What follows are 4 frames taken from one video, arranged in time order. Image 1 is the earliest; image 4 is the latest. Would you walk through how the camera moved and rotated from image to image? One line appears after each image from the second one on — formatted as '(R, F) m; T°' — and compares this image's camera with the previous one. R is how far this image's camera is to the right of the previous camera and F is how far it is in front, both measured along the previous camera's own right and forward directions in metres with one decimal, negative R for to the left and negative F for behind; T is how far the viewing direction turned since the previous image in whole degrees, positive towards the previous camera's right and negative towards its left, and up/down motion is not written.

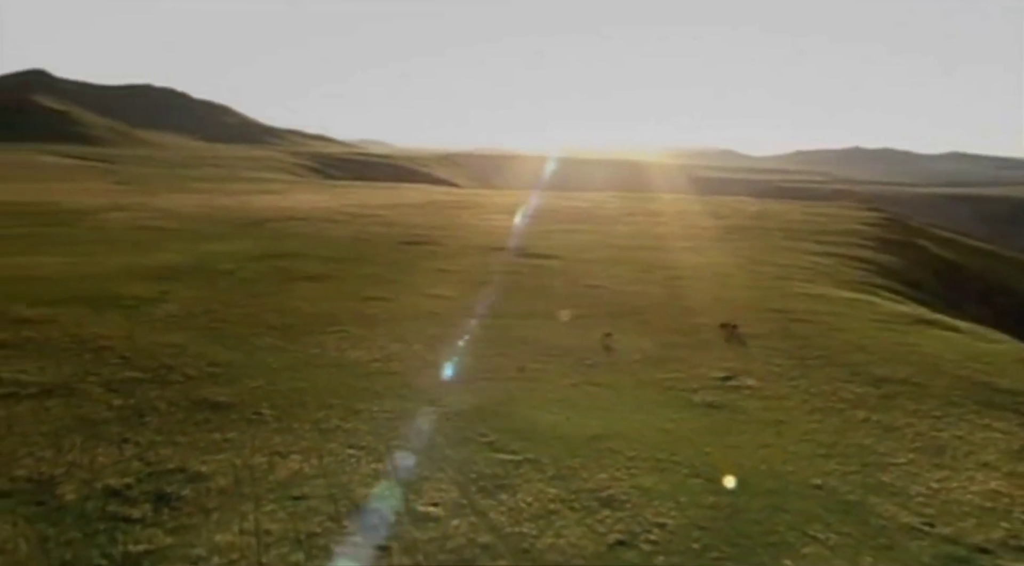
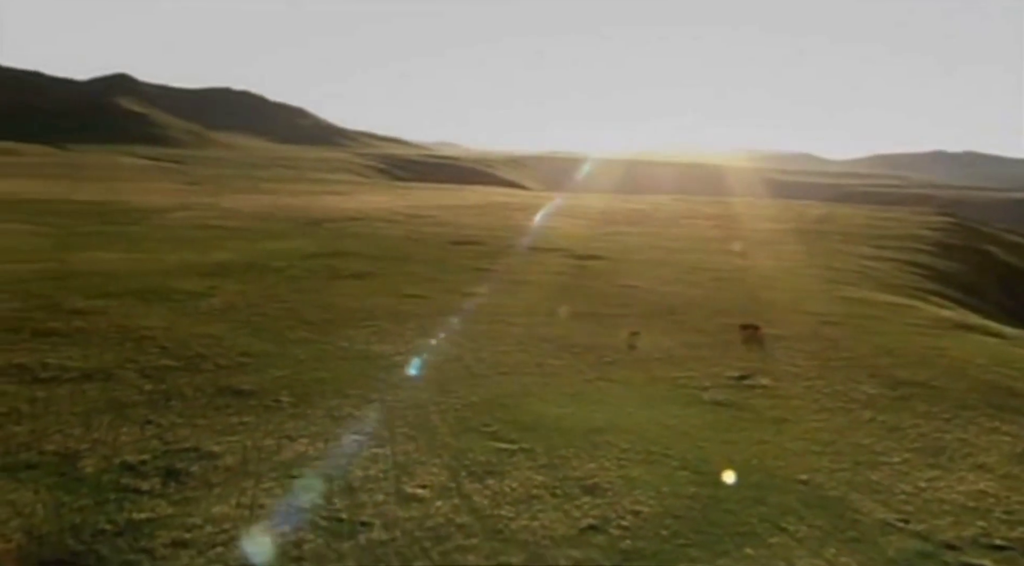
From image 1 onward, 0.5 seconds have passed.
(+1.1, -0.4) m; -4°
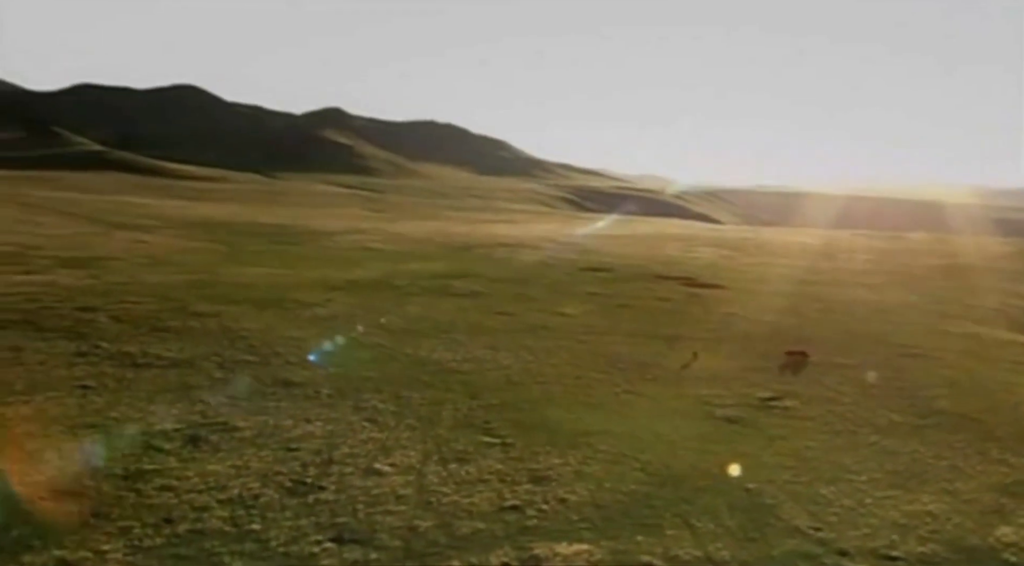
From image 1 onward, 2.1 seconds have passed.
(+3.3, -1.0) m; -11°
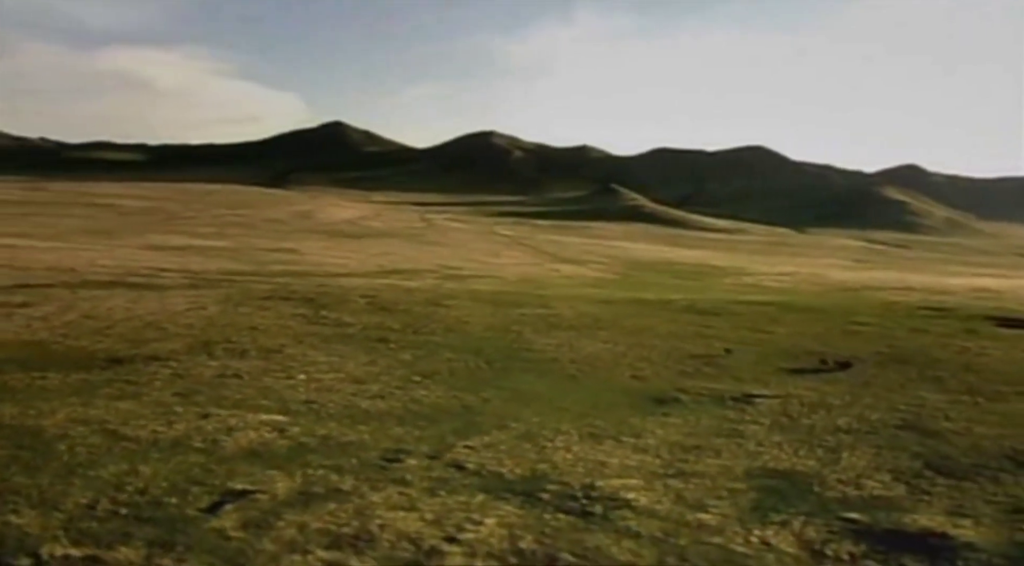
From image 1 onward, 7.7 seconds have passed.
(+11.8, +0.5) m; -32°
